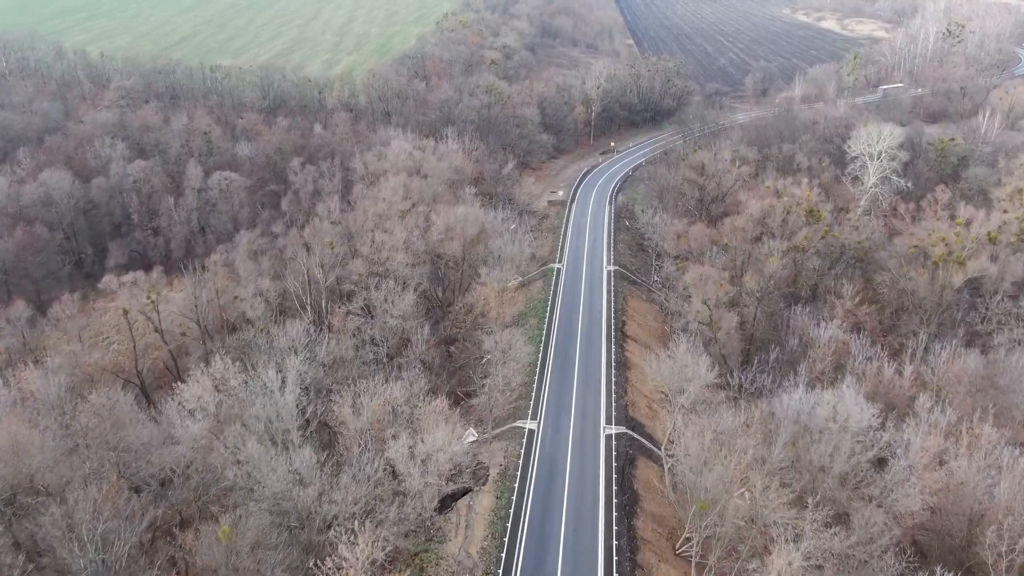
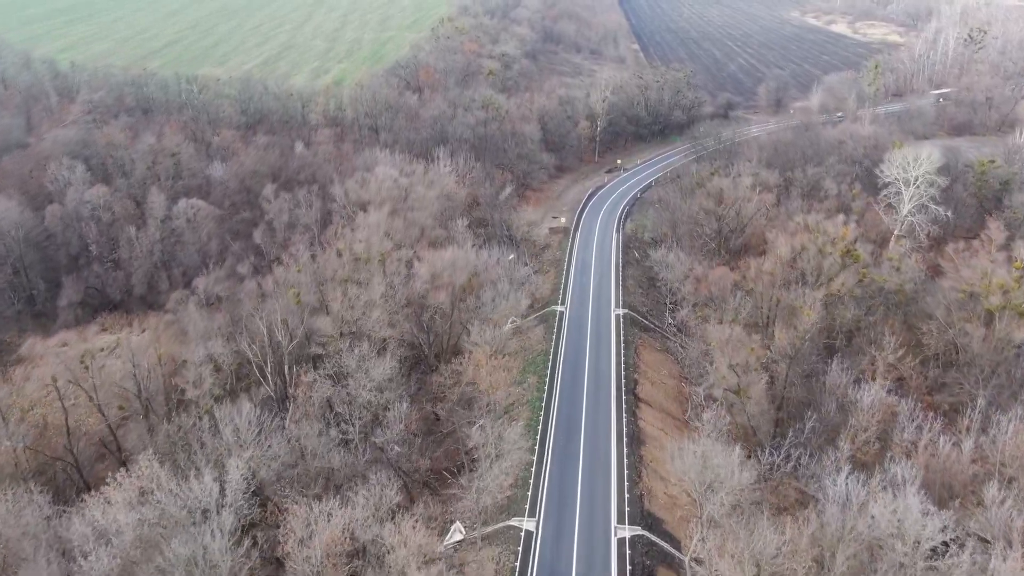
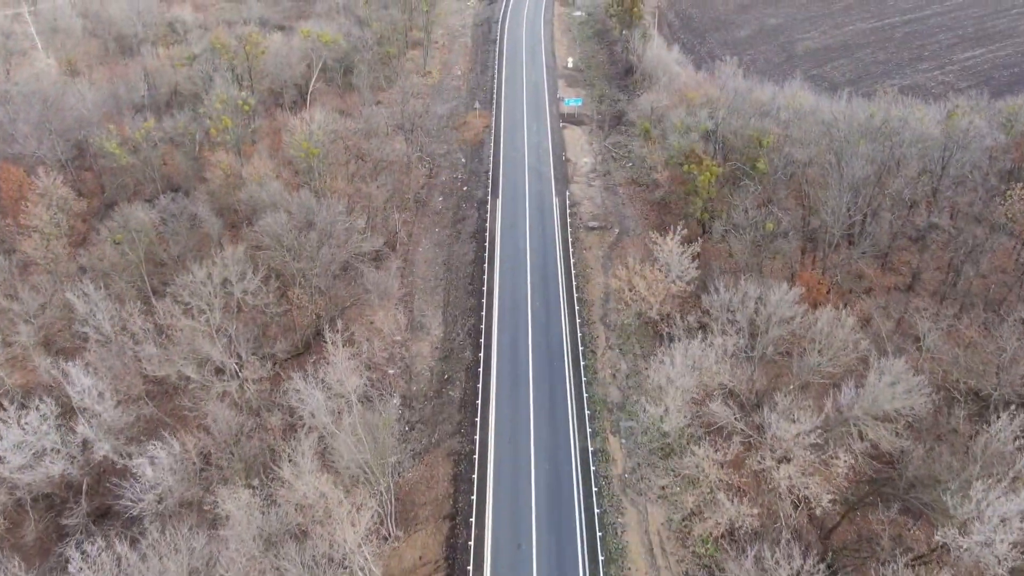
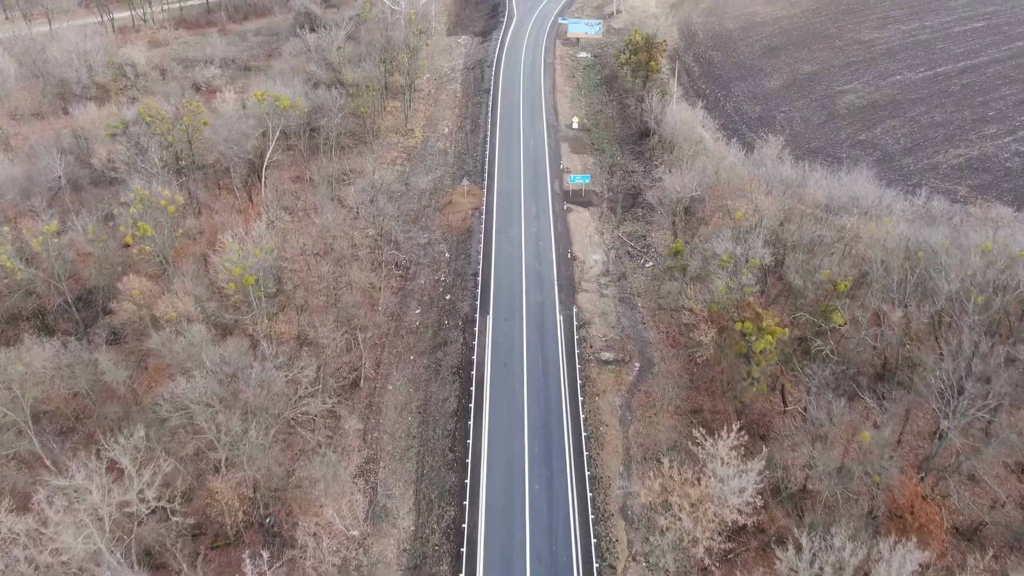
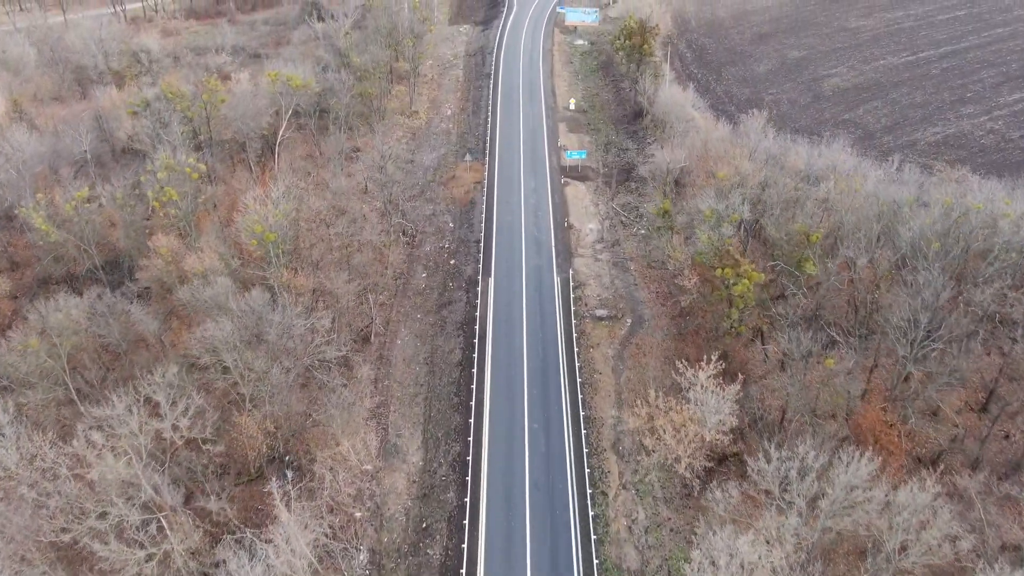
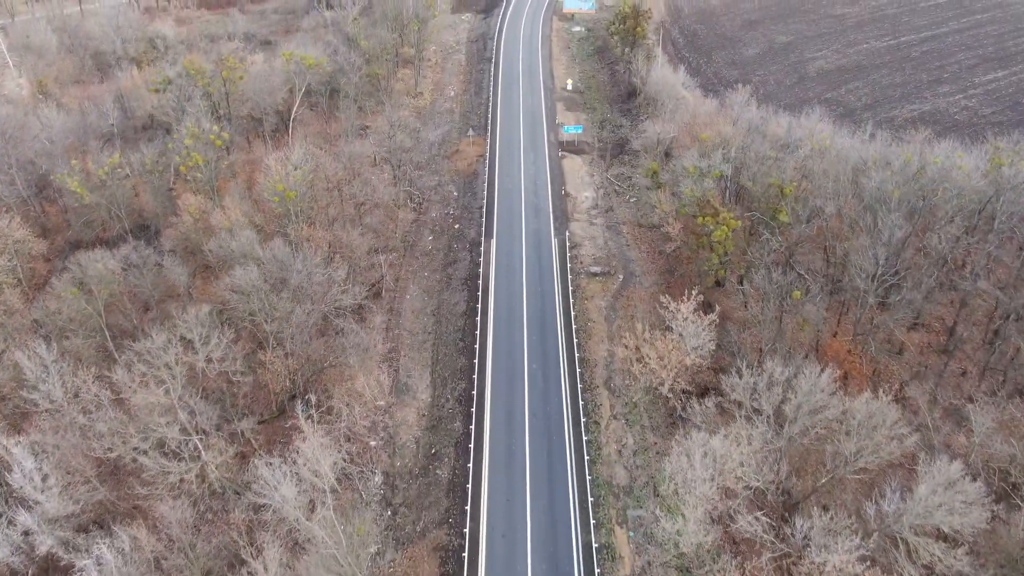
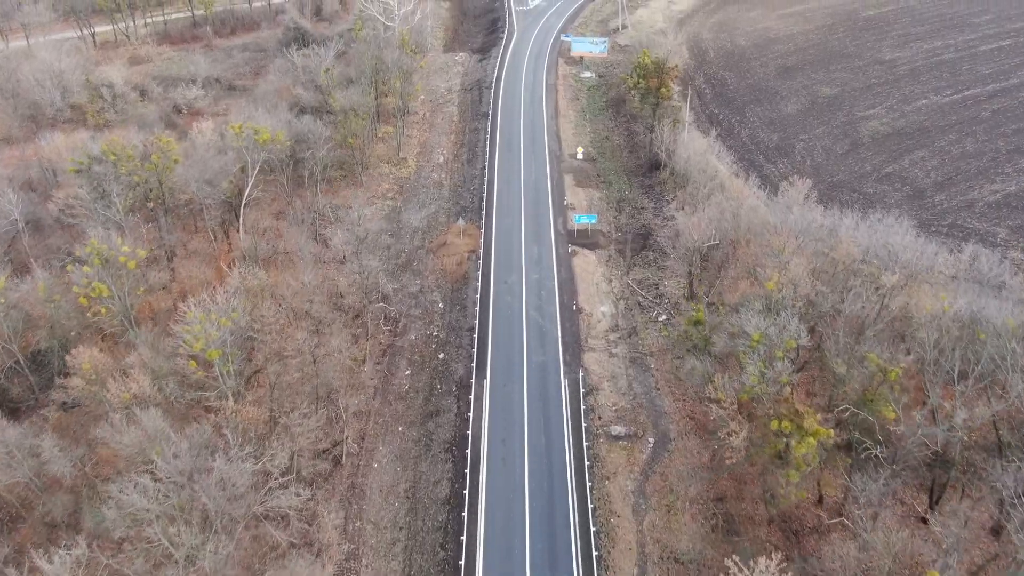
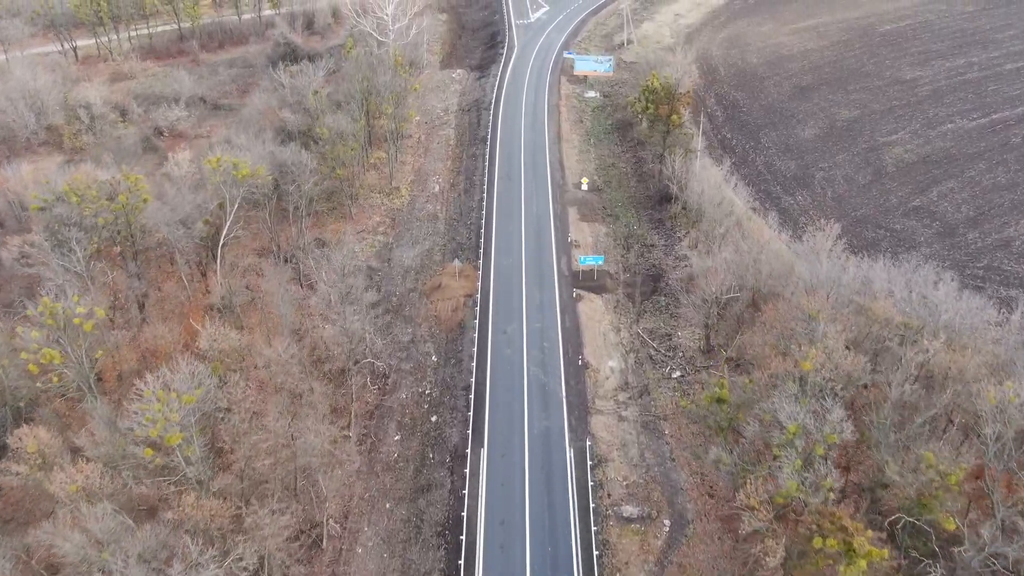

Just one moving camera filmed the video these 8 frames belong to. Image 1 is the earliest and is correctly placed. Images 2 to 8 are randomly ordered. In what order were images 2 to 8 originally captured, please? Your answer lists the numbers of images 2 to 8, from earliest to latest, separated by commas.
2, 3, 6, 5, 4, 7, 8
